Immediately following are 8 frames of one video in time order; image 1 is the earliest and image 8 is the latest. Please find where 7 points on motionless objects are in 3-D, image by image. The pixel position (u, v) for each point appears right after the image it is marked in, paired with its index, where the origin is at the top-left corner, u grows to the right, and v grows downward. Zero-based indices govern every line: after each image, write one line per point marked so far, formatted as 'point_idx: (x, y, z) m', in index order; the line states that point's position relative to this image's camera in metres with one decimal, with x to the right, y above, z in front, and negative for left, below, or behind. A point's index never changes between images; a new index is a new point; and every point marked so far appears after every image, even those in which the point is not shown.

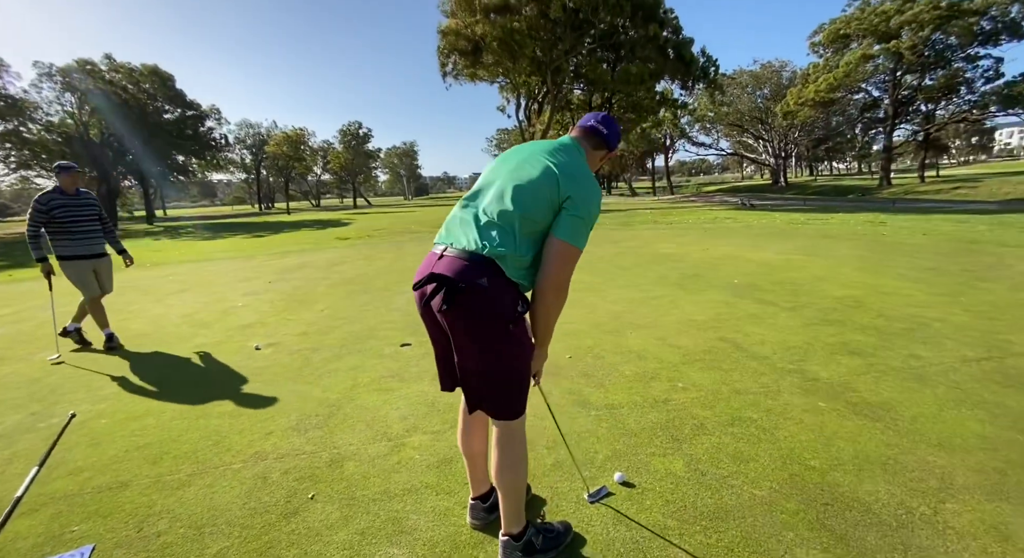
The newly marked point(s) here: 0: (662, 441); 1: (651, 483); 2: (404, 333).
0: (+0.8, -0.9, +2.6) m
1: (+0.6, -1.0, +2.3) m
2: (-1.5, -0.6, +4.8) m
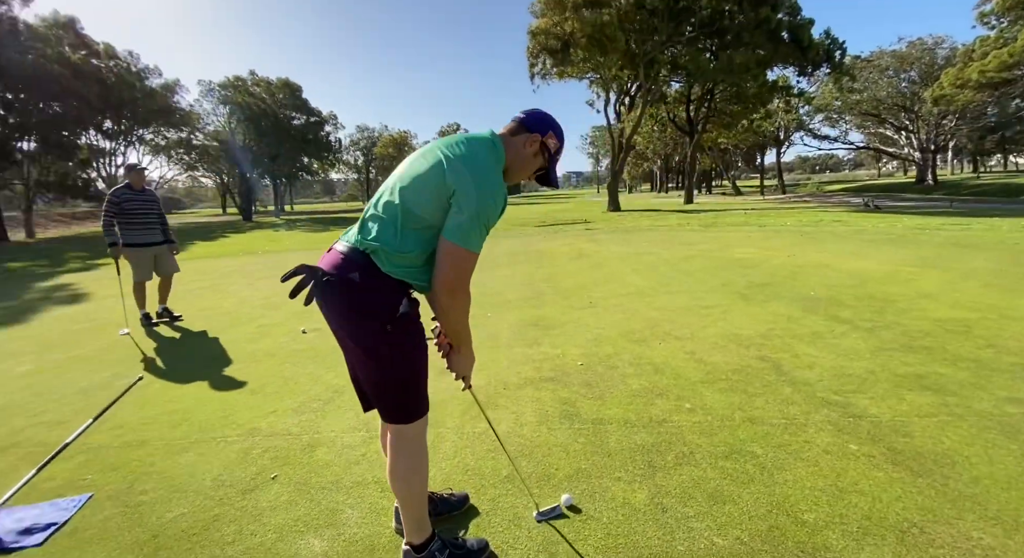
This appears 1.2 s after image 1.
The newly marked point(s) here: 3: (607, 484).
0: (+0.6, -1.0, +2.4) m
1: (+0.4, -1.0, +2.1) m
2: (-1.1, -0.6, +5.0) m
3: (+0.4, -1.0, +2.3) m
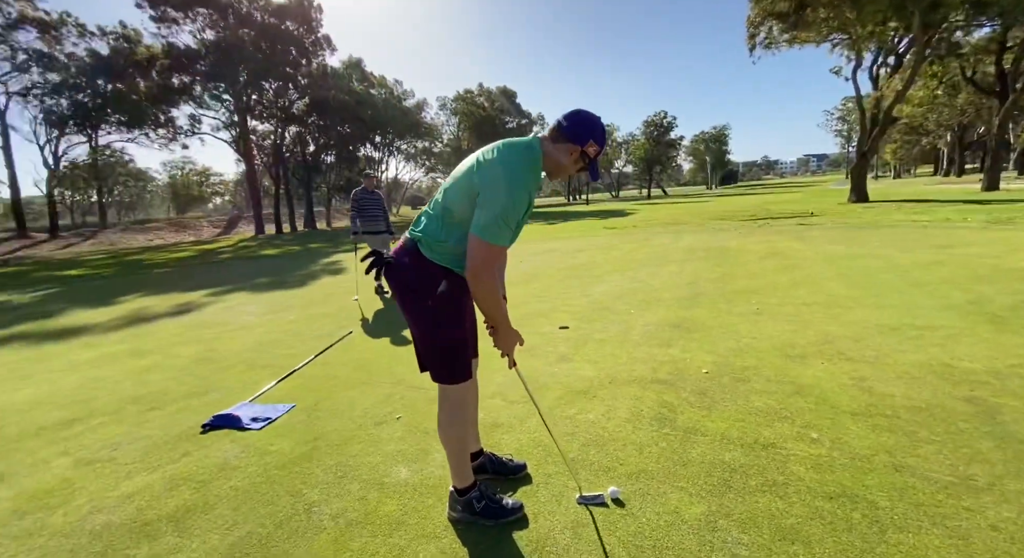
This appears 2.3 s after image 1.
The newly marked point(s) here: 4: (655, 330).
0: (+0.9, -1.0, +2.3) m
1: (+0.6, -1.0, +2.1) m
2: (+0.6, -0.5, +5.3) m
3: (+0.7, -1.0, +2.2) m
4: (+1.4, -0.6, +4.8) m
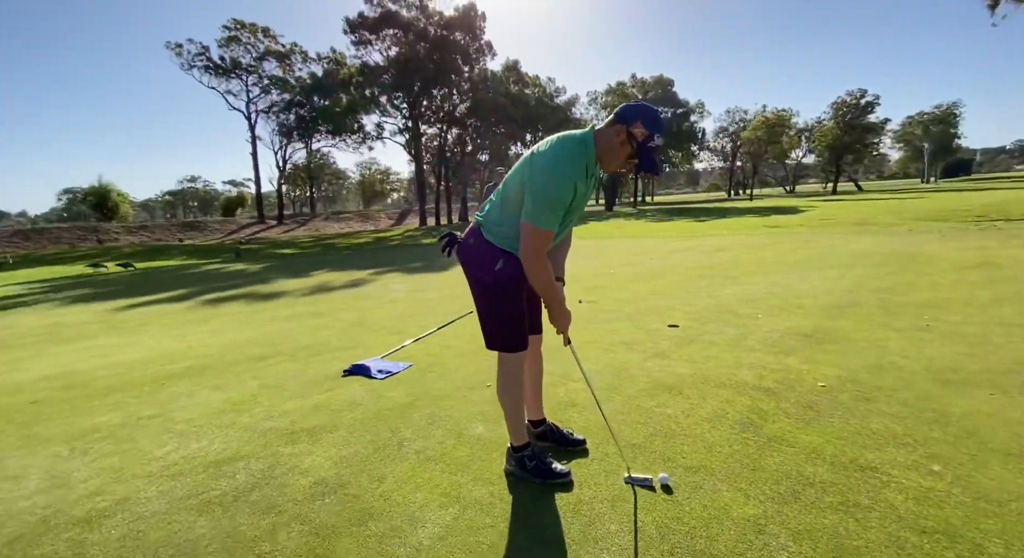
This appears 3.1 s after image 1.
0: (+1.1, -1.0, +2.2) m
1: (+0.8, -1.0, +2.1) m
2: (+1.8, -0.4, +5.2) m
3: (+0.9, -0.9, +2.2) m
4: (+2.4, -0.6, +4.4) m
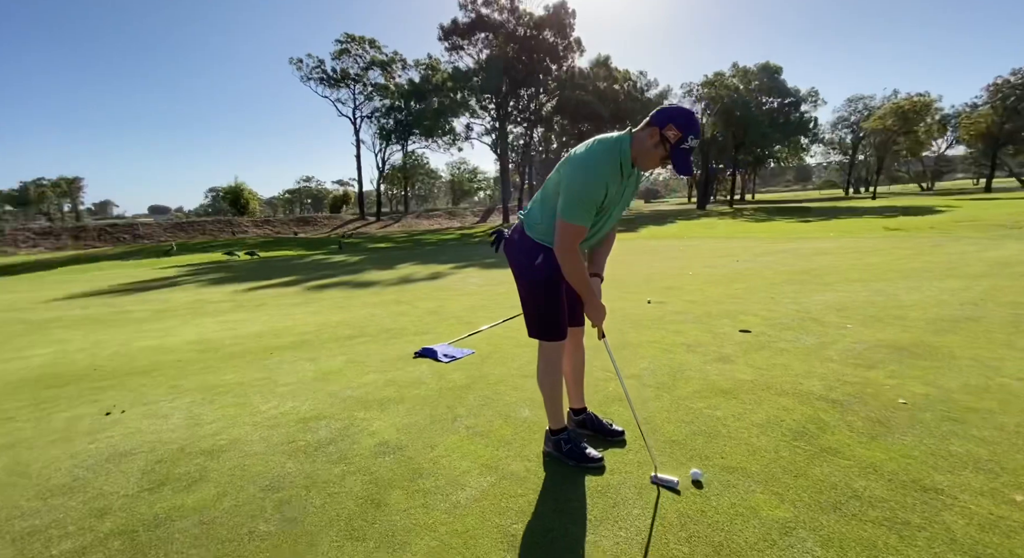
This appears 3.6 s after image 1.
0: (+1.3, -1.0, +2.1) m
1: (+0.9, -1.0, +2.1) m
2: (+2.5, -0.5, +4.9) m
3: (+1.1, -0.9, +2.2) m
4: (+3.0, -0.6, +4.1) m
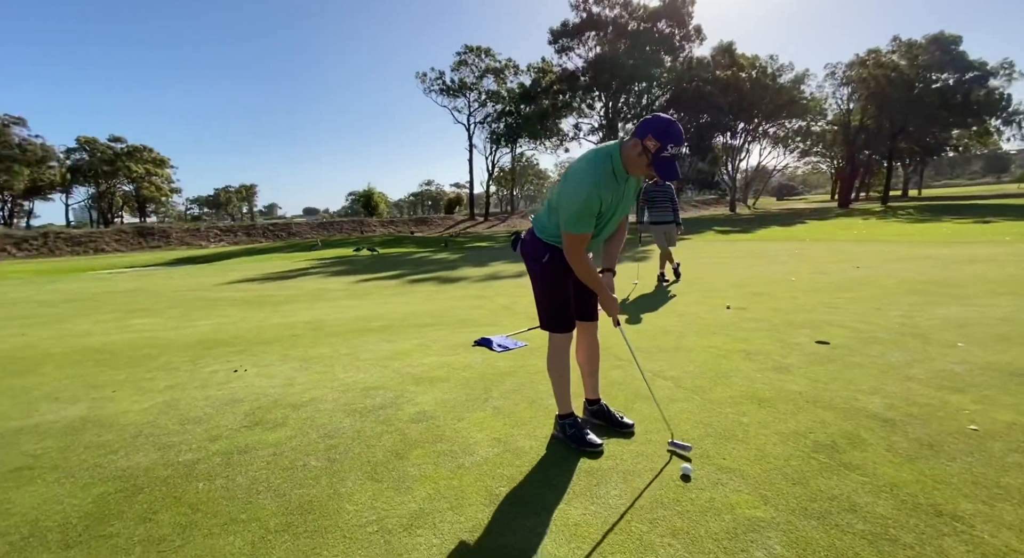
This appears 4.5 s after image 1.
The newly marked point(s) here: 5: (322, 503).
0: (+1.2, -1.0, +2.1) m
1: (+0.9, -1.0, +2.2) m
2: (+3.1, -0.6, +4.6) m
3: (+1.0, -1.0, +2.2) m
4: (+3.3, -0.7, +3.6) m
5: (-0.8, -1.0, +2.1) m
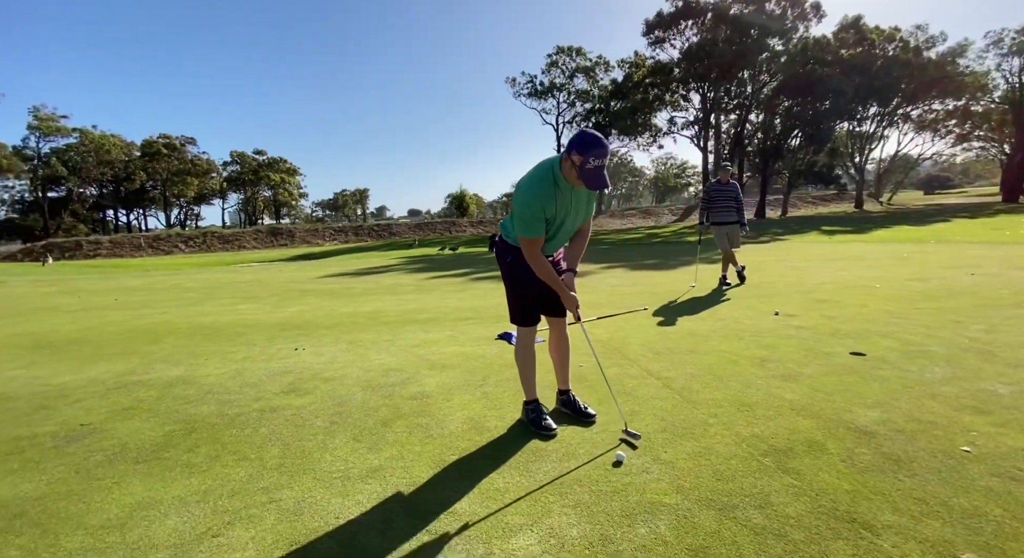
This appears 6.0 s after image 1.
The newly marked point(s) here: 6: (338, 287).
0: (+0.9, -1.0, +2.3) m
1: (+0.6, -1.0, +2.5) m
2: (+3.3, -0.6, +4.2) m
3: (+0.7, -1.0, +2.4) m
4: (+3.3, -0.8, +3.3) m
5: (-1.1, -1.0, +2.7) m
6: (-3.0, -0.1, +8.4) m
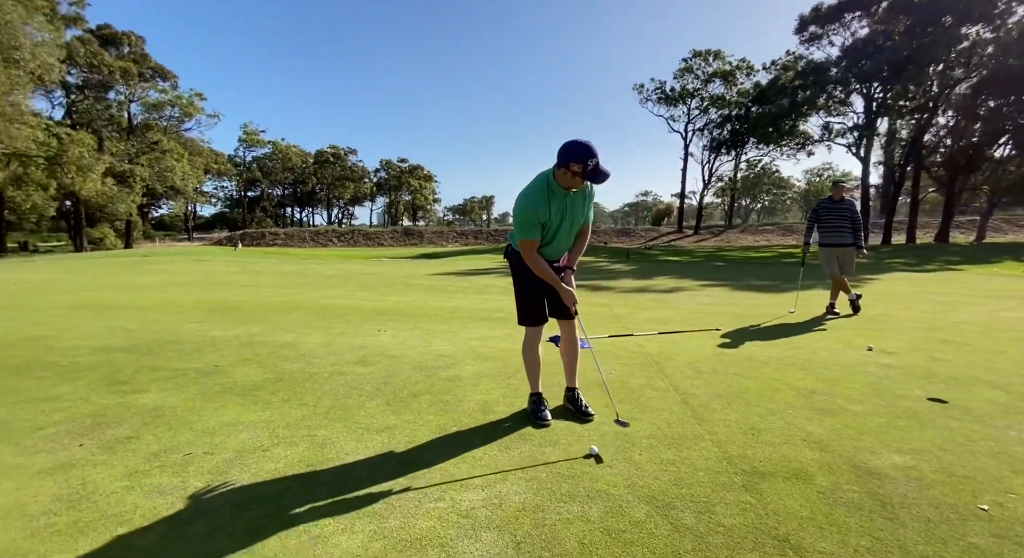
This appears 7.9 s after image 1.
0: (+0.7, -1.1, +2.4) m
1: (+0.4, -1.0, +2.7) m
2: (+3.5, -0.9, +3.7) m
3: (+0.6, -1.1, +2.6) m
4: (+3.3, -1.1, +2.8) m
5: (-1.1, -0.9, +3.4) m
6: (-1.3, -0.1, +9.4) m
